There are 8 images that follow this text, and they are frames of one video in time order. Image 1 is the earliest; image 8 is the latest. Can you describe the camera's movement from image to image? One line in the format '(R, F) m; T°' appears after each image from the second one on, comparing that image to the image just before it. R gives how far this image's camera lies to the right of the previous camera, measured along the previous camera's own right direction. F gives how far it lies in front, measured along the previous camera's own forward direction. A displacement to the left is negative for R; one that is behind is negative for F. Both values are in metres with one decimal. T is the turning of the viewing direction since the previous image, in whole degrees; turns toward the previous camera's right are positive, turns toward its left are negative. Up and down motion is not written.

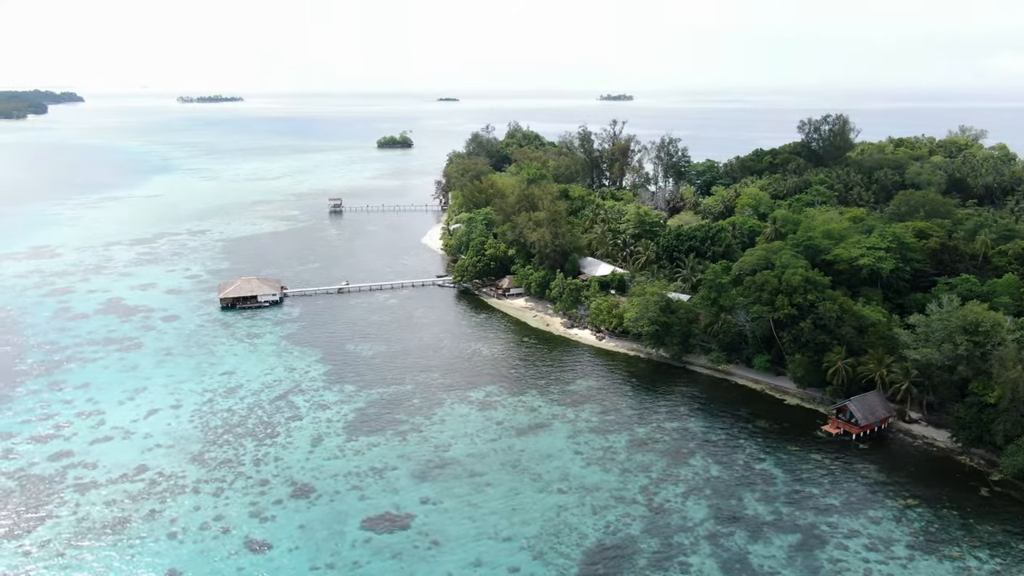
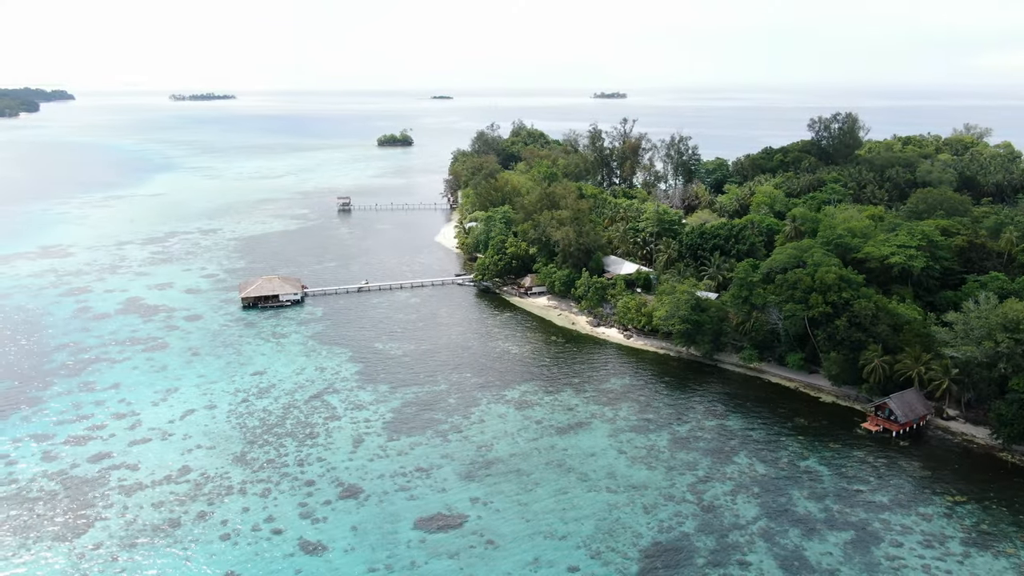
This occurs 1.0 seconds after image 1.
(-1.7, 0.0) m; +1°
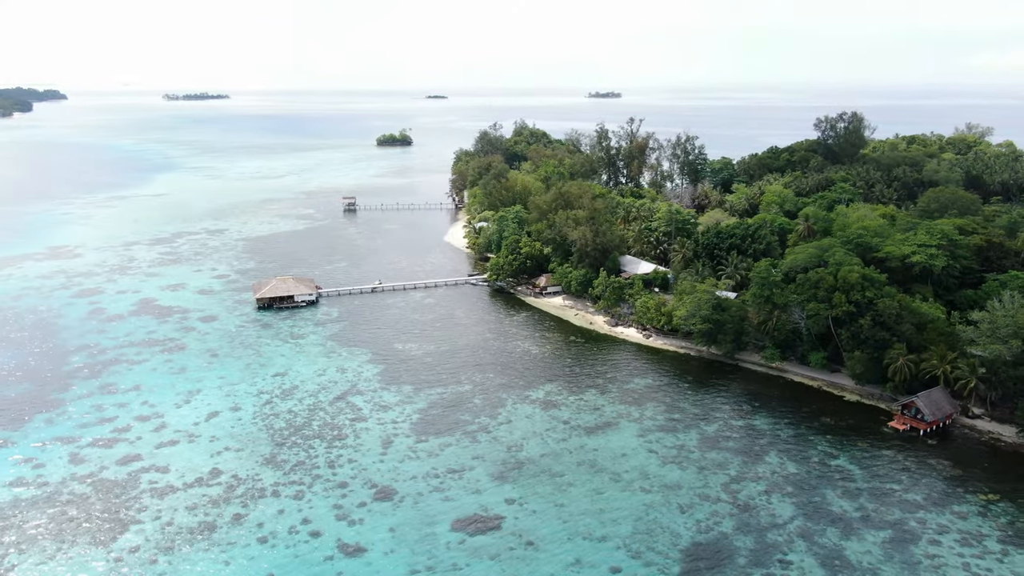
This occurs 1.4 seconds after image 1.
(-1.2, 0.0) m; +1°
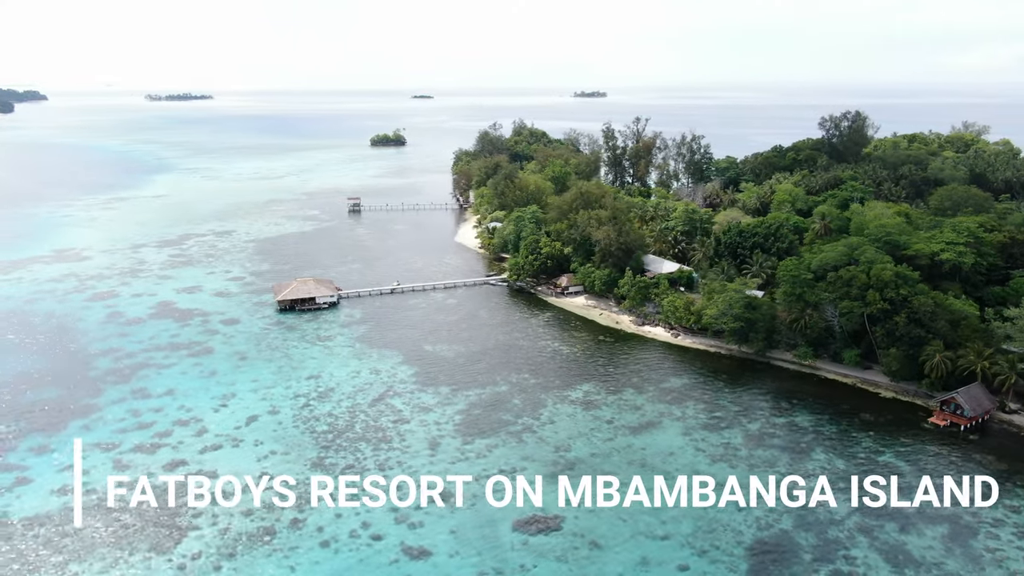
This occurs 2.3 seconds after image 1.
(-2.1, 0.0) m; +1°
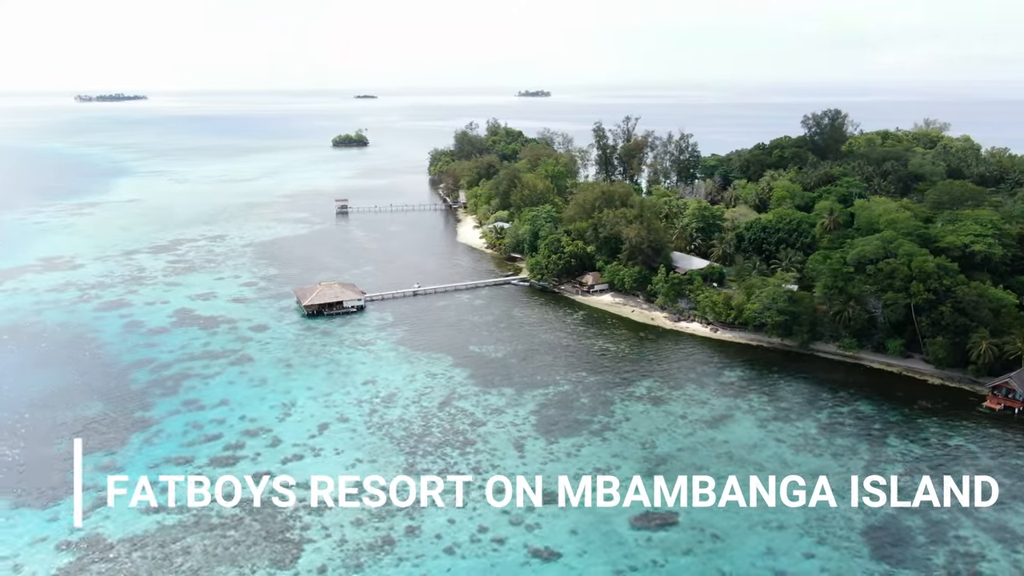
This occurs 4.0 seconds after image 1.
(-4.7, +0.2) m; +5°
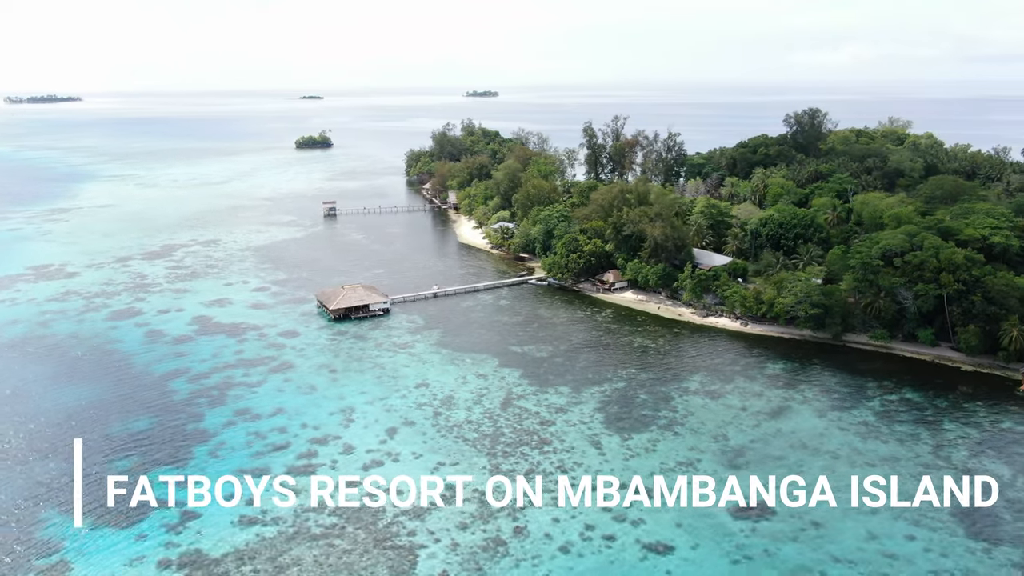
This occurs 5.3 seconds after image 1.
(-4.2, +0.1) m; +4°
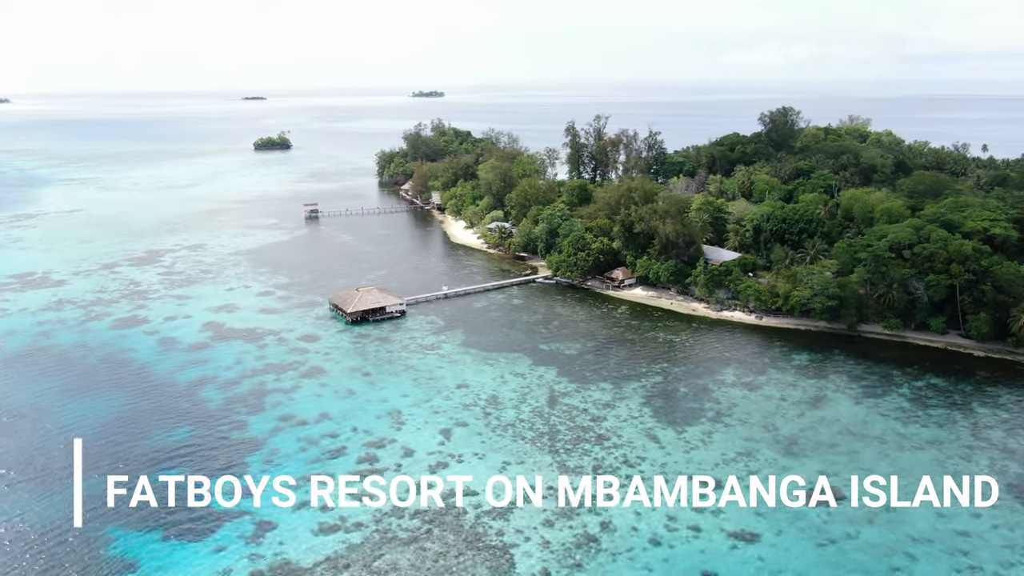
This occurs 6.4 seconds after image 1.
(-3.7, +0.1) m; +4°
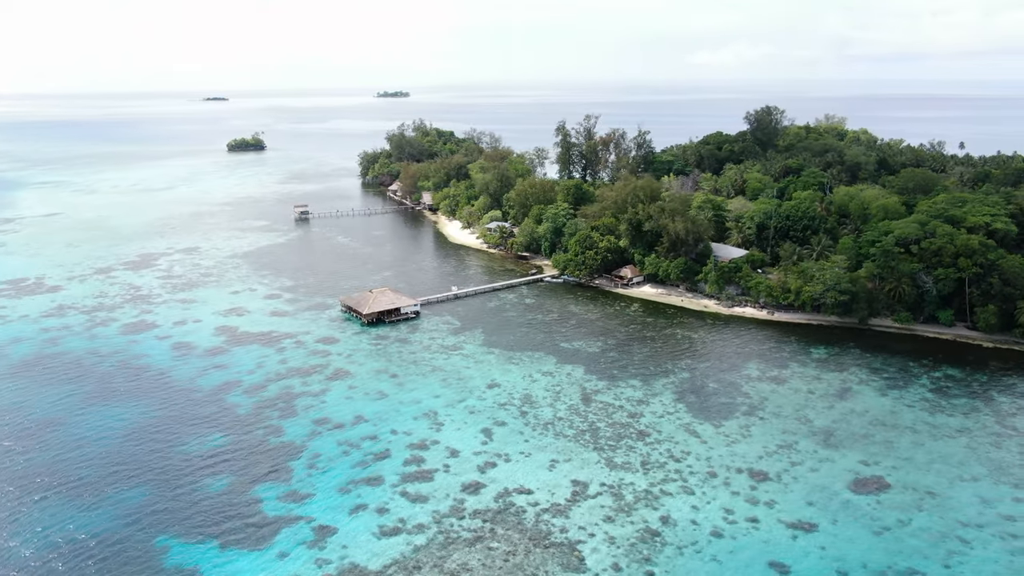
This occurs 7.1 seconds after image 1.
(-2.6, 0.0) m; +3°
